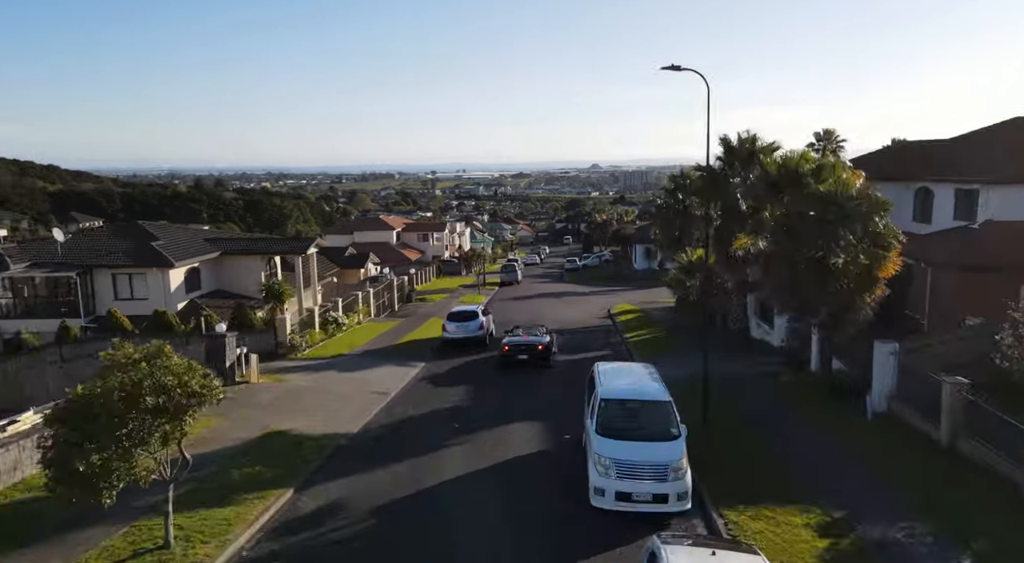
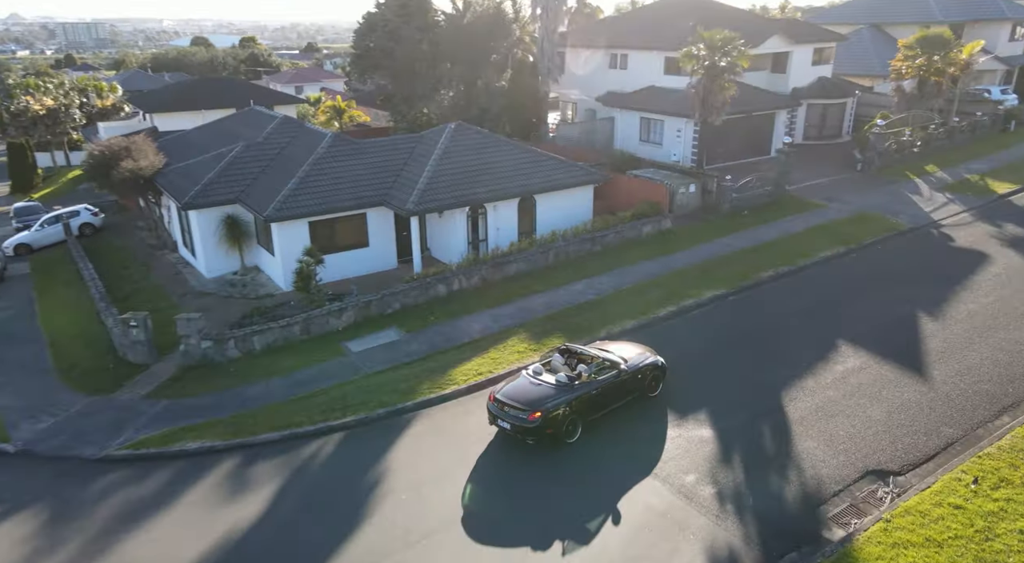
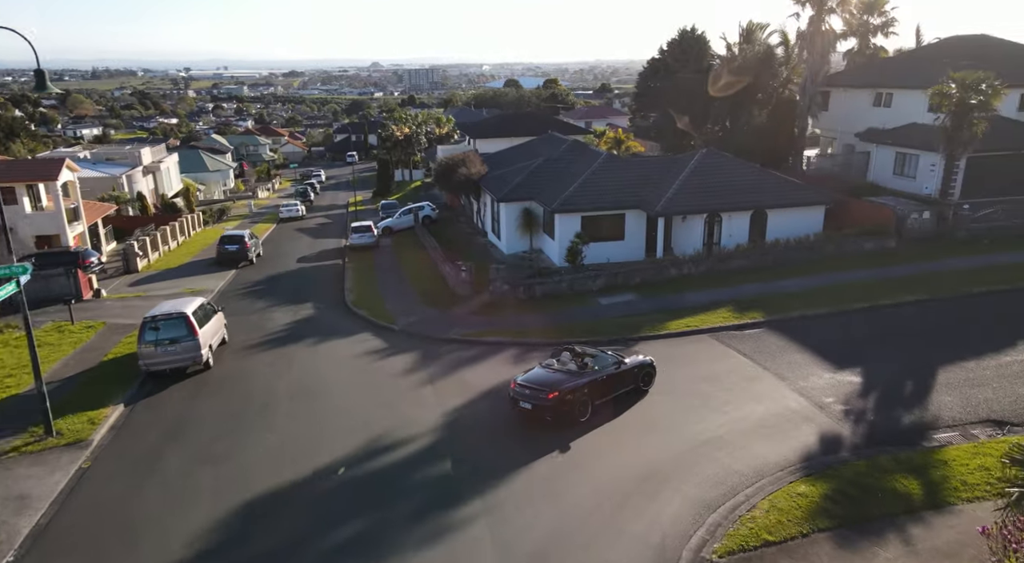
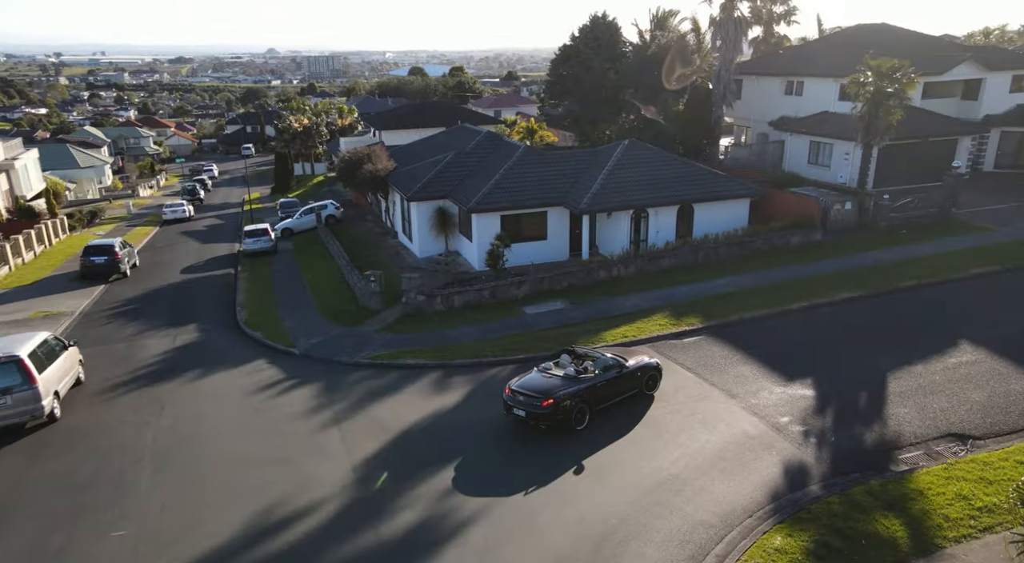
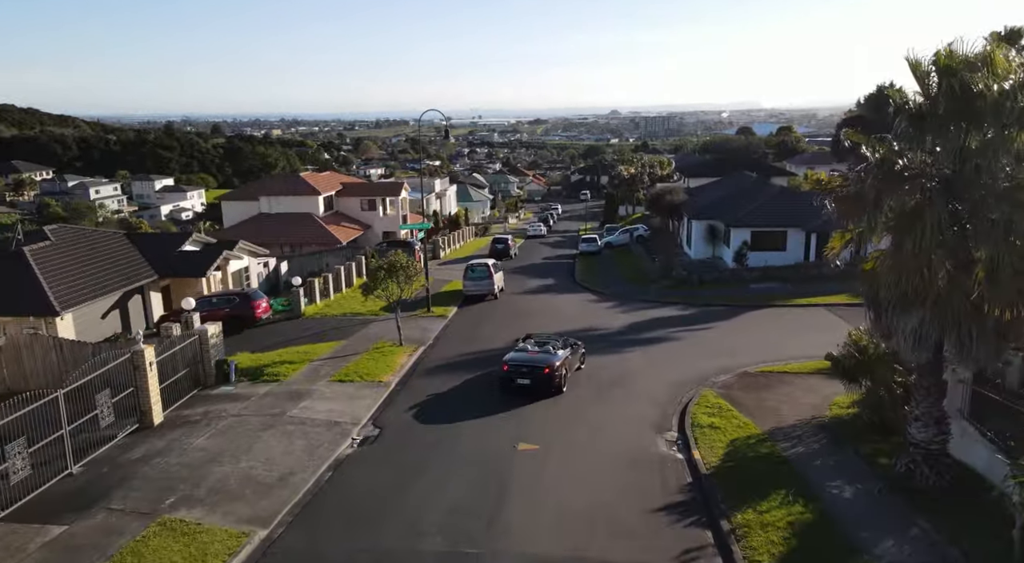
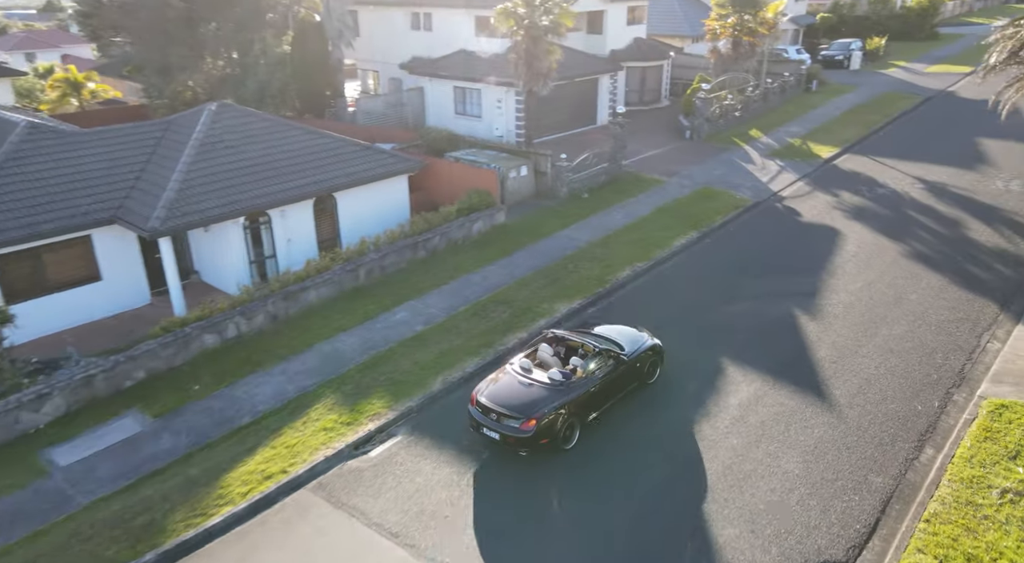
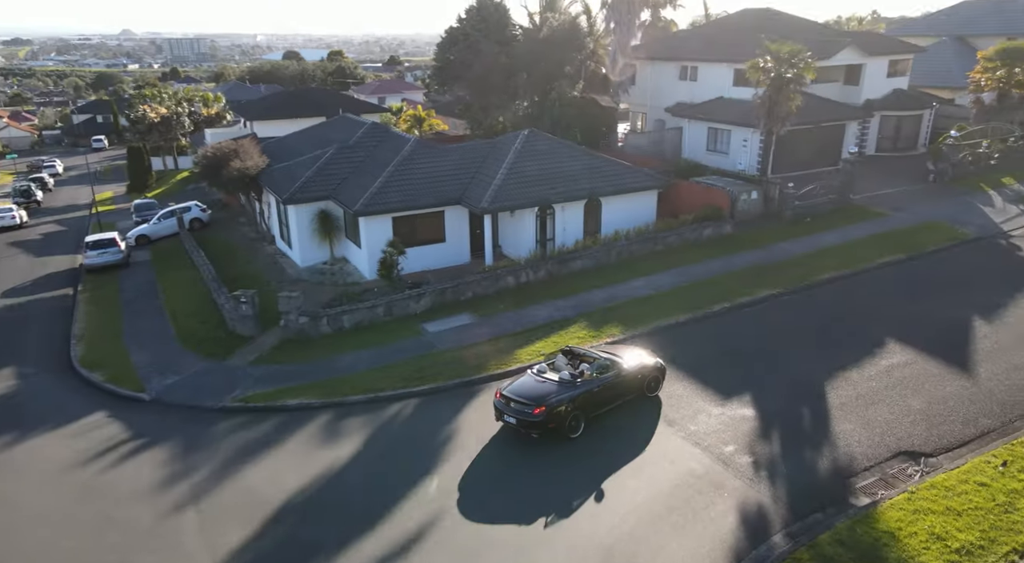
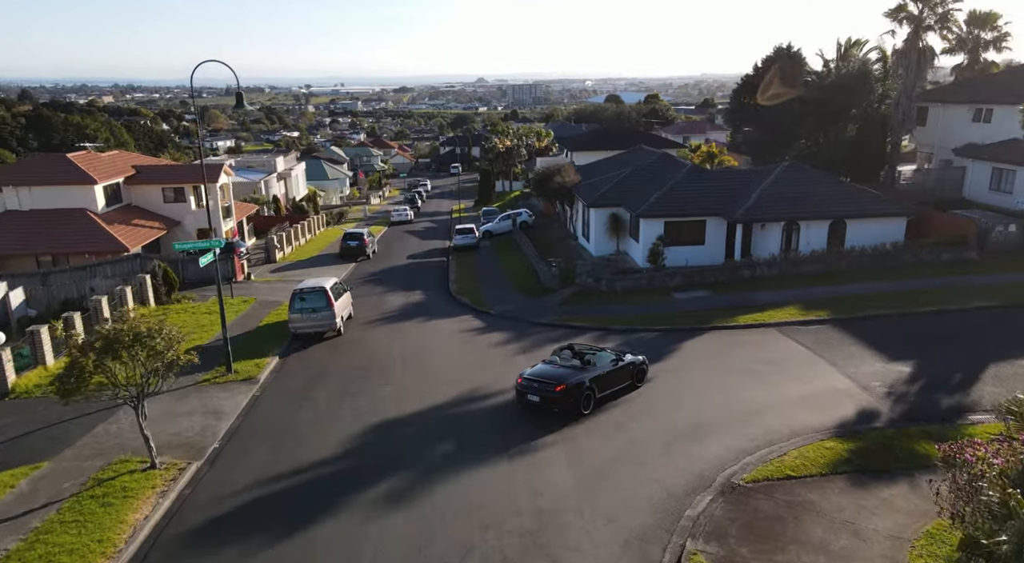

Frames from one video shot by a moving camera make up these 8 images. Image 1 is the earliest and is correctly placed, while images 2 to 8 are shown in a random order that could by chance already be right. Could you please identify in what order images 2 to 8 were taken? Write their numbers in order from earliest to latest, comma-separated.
5, 8, 3, 4, 7, 2, 6
